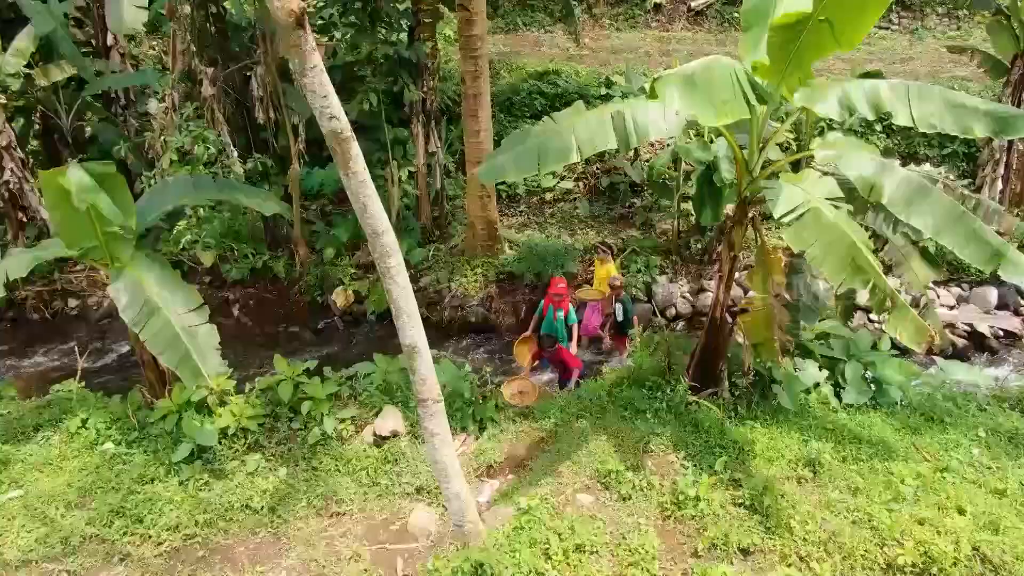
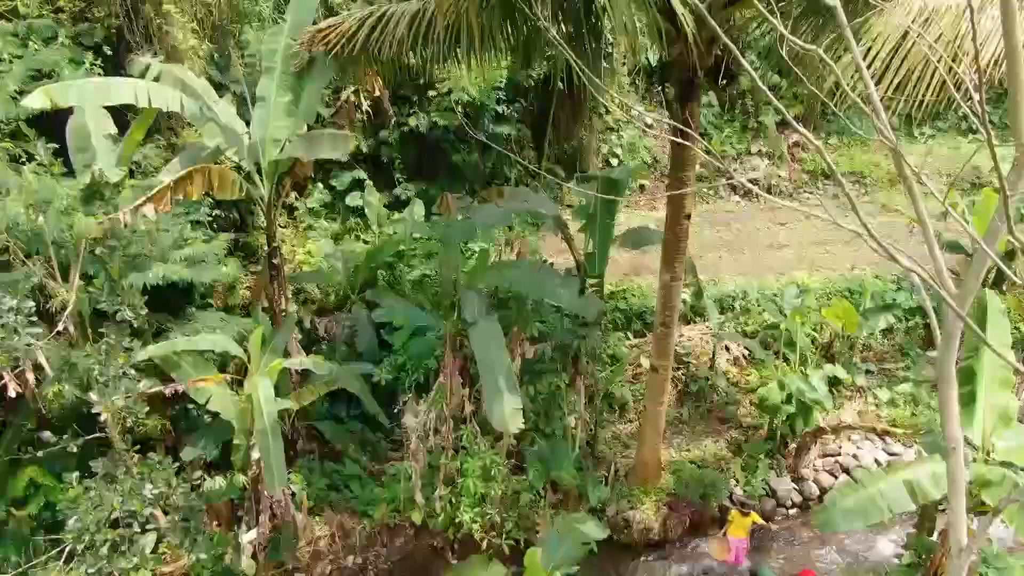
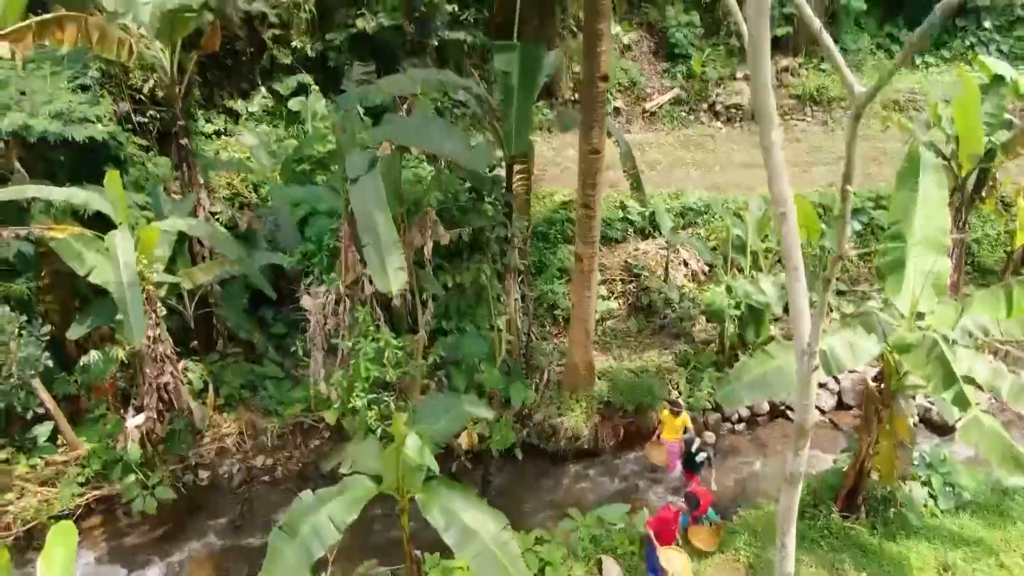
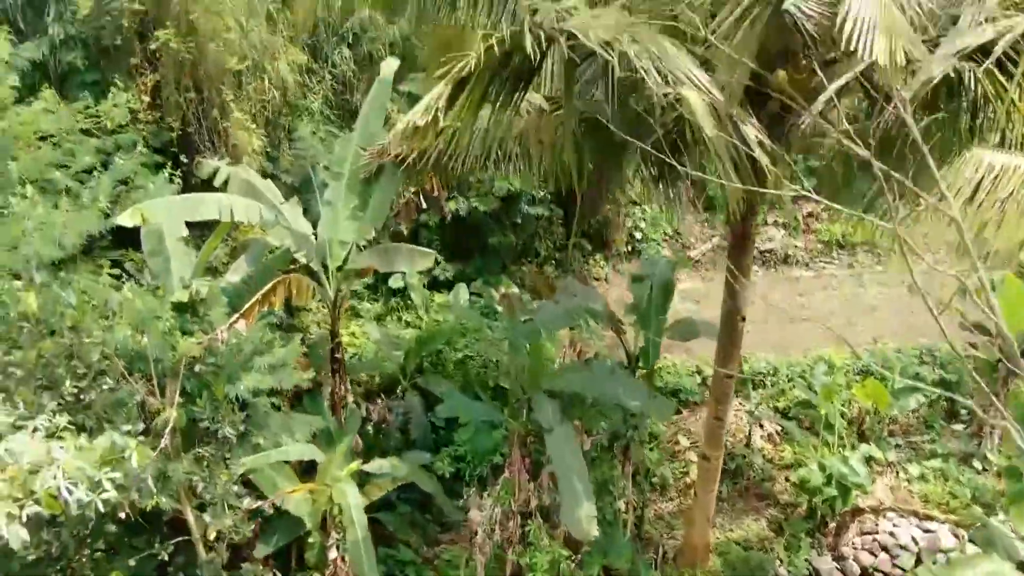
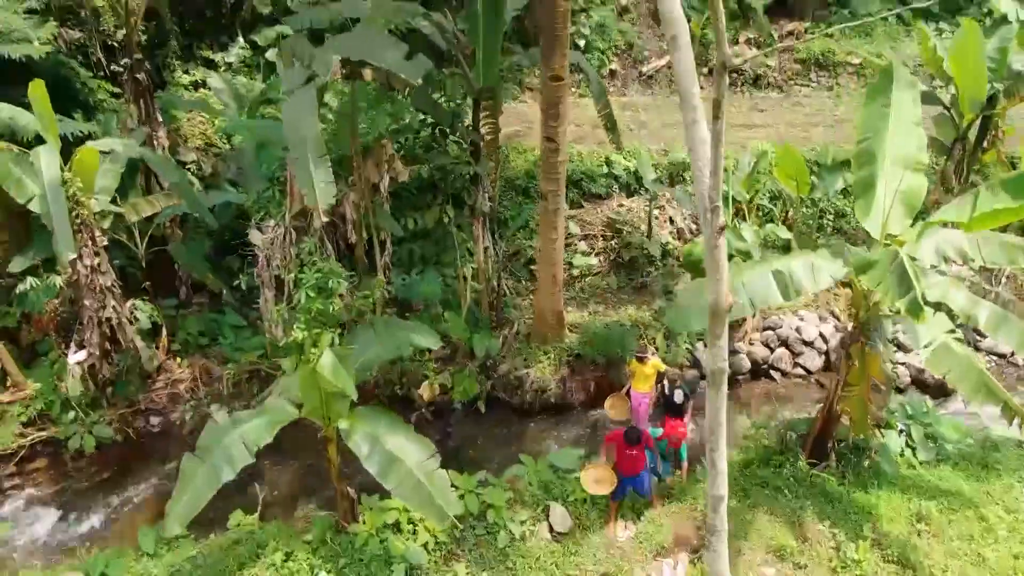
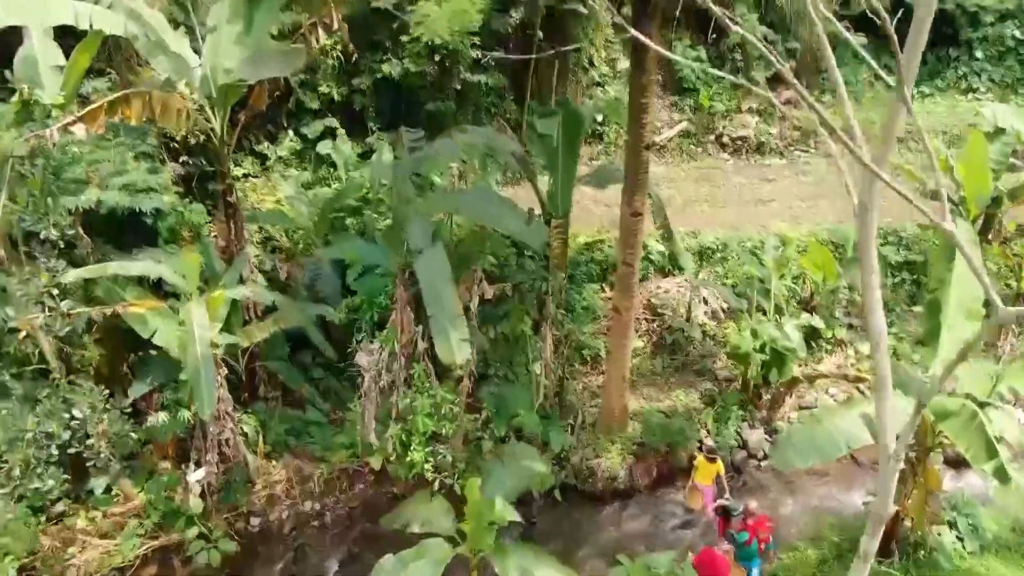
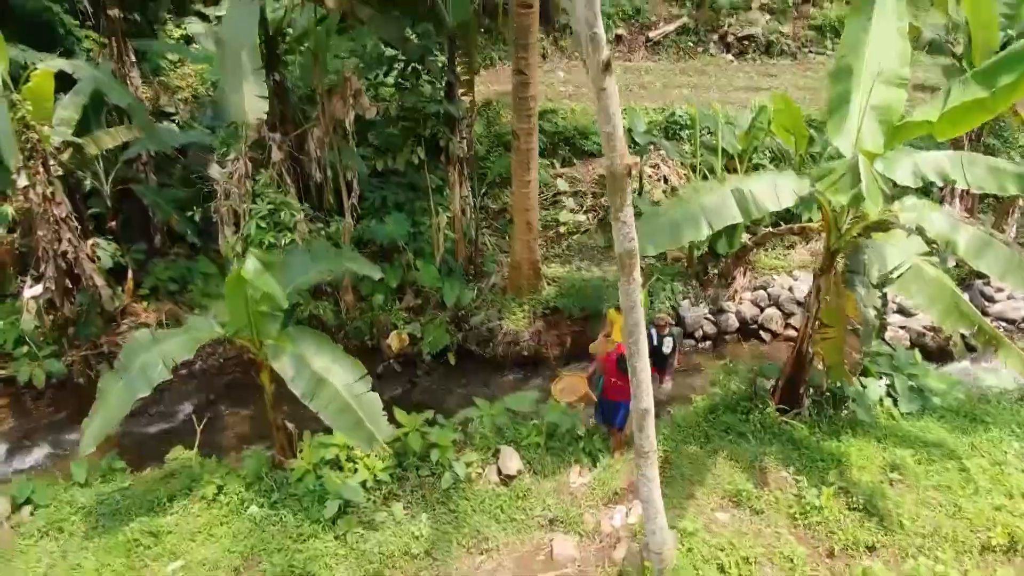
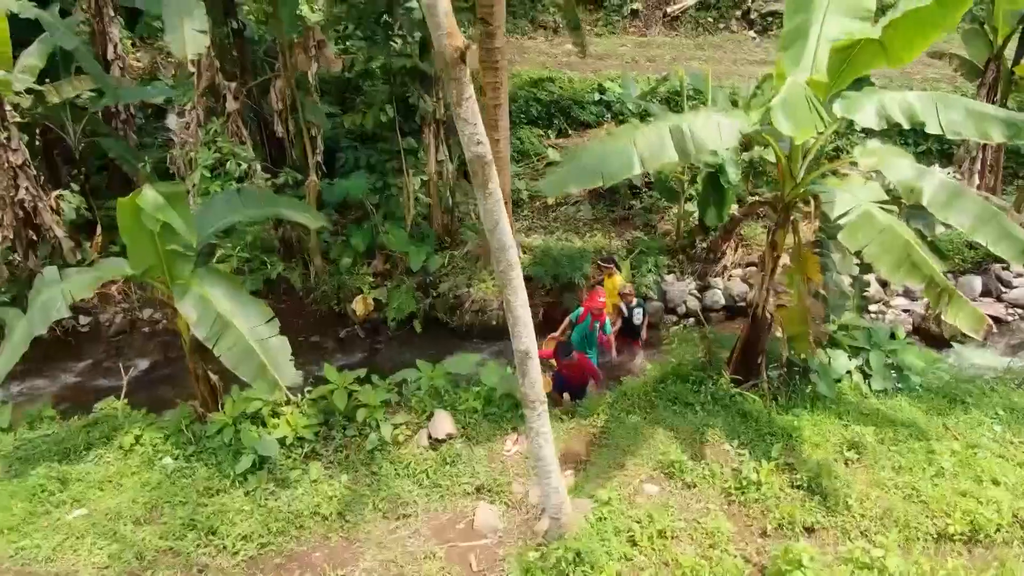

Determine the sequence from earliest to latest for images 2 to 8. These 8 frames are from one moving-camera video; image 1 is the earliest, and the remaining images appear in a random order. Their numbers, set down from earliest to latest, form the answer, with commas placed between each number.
8, 7, 5, 3, 6, 2, 4
